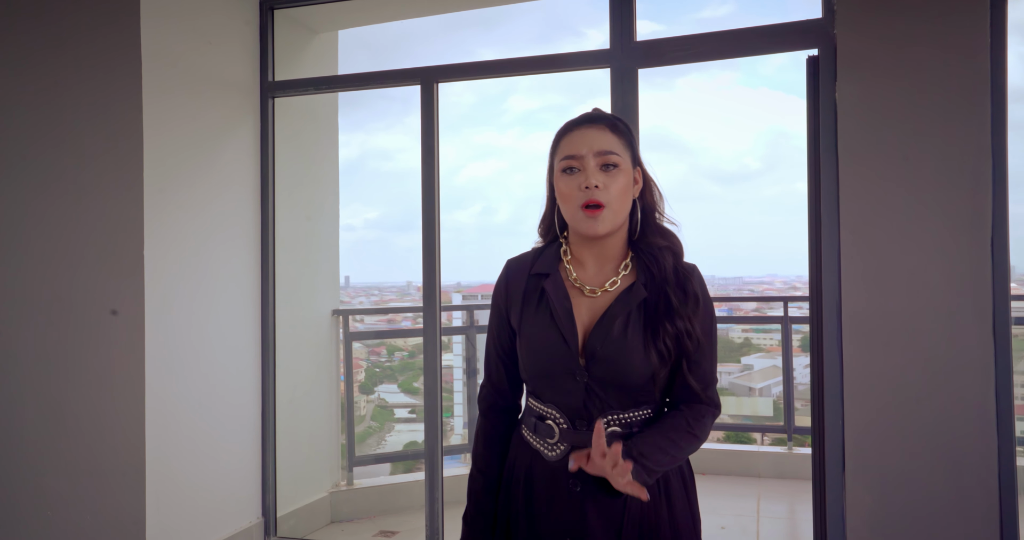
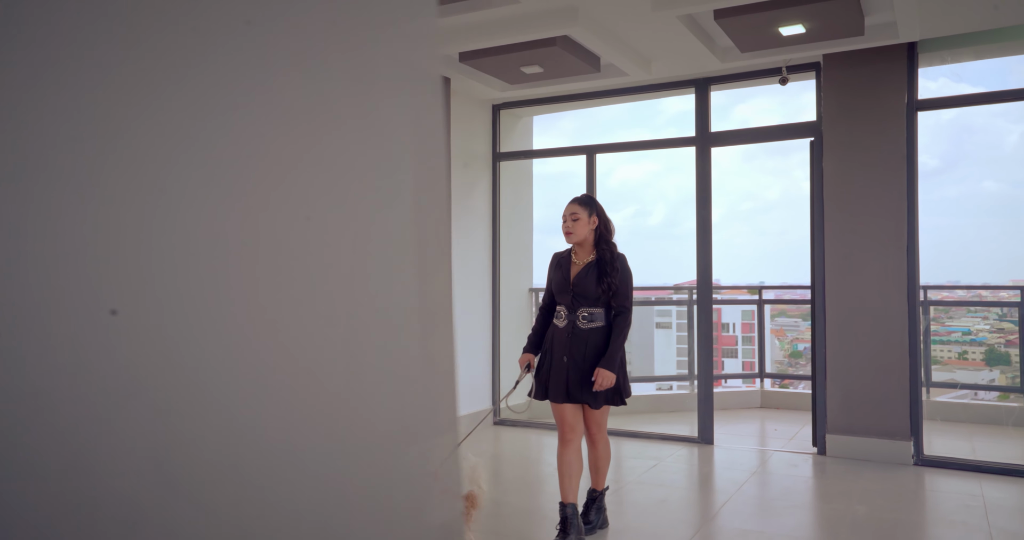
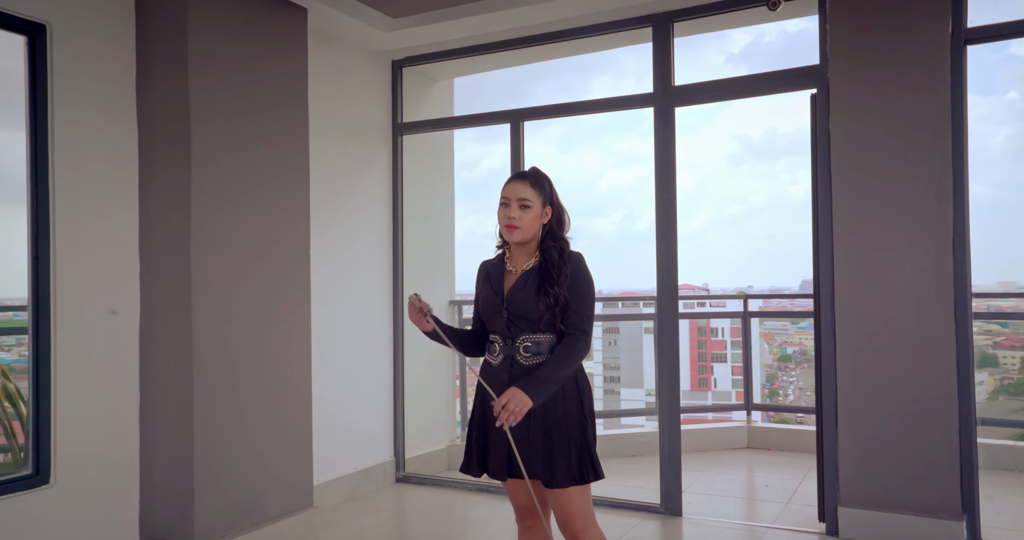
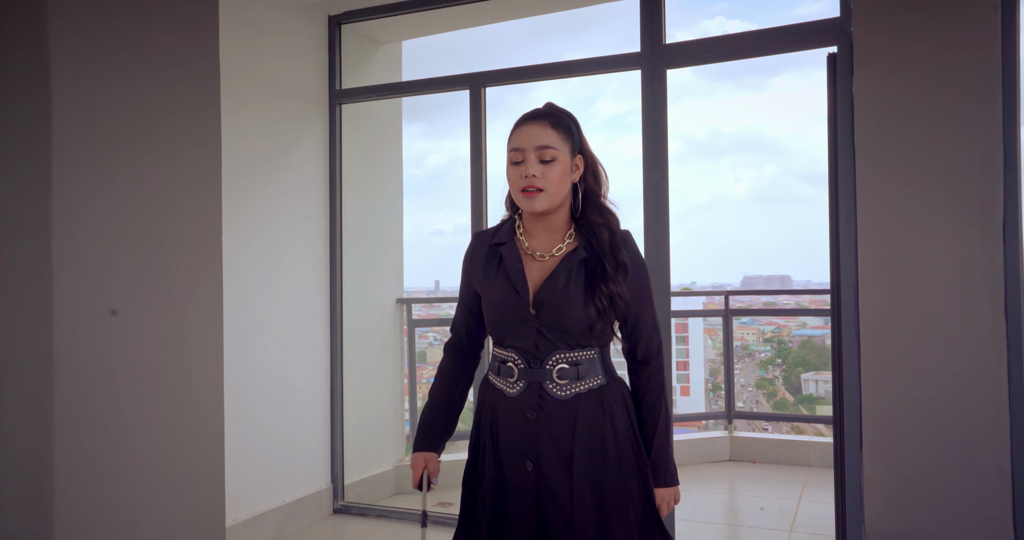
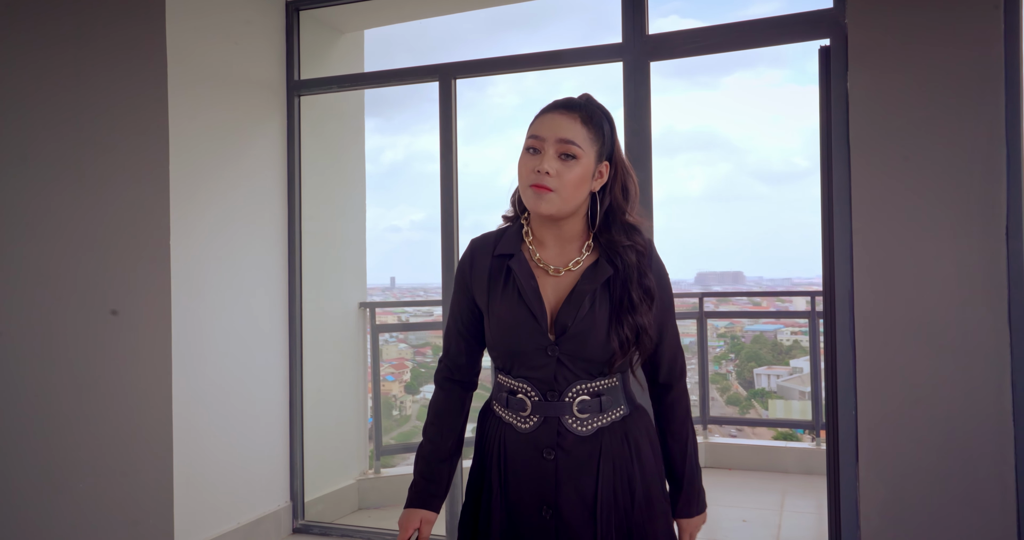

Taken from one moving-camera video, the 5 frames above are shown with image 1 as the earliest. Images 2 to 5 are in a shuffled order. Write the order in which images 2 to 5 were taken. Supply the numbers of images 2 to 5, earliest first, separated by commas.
5, 4, 3, 2
